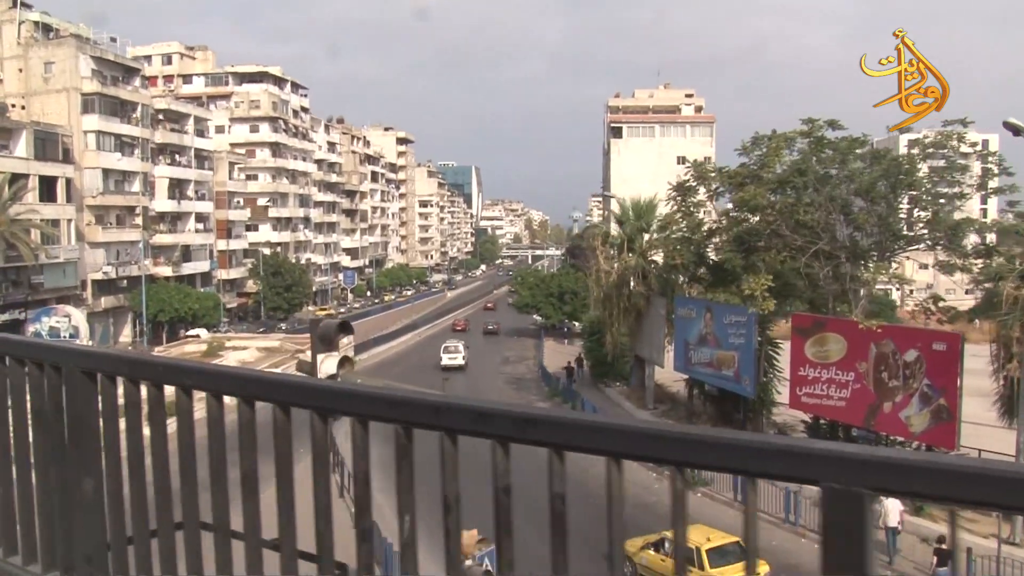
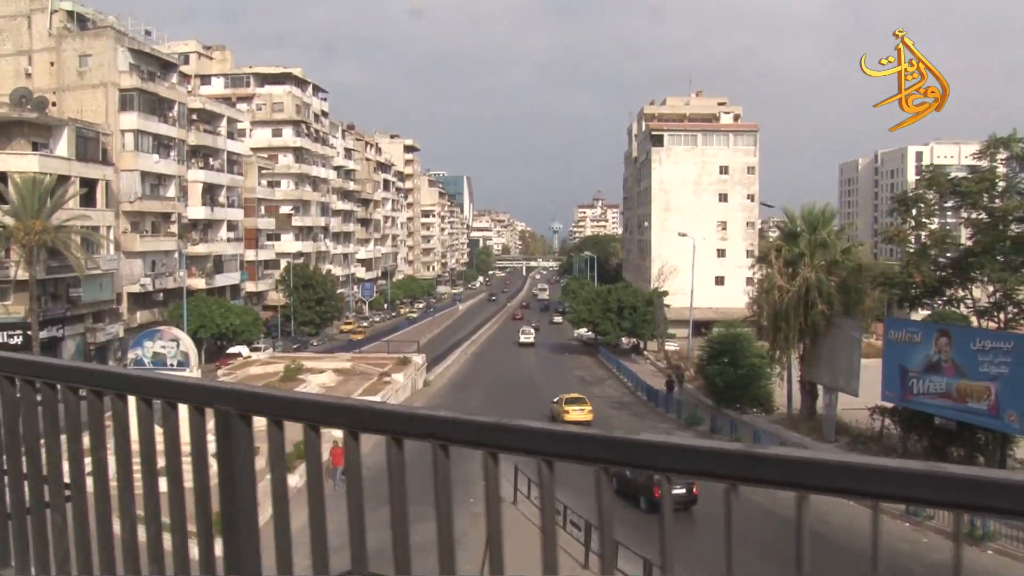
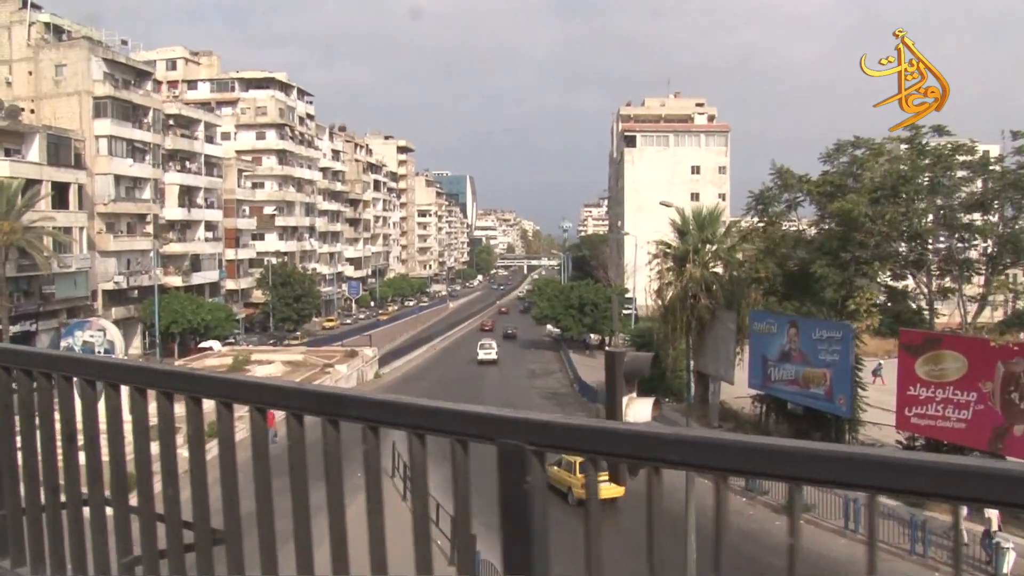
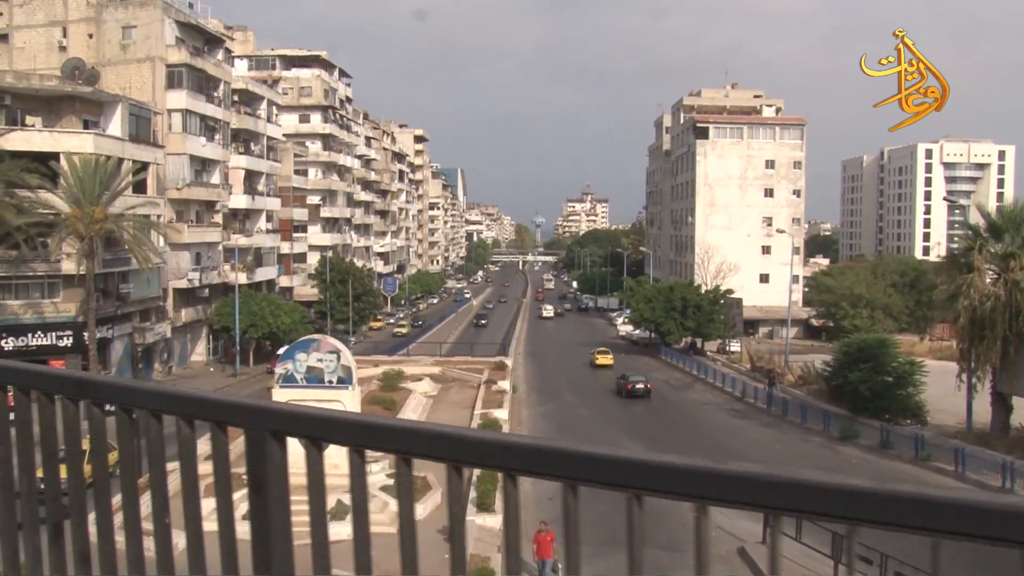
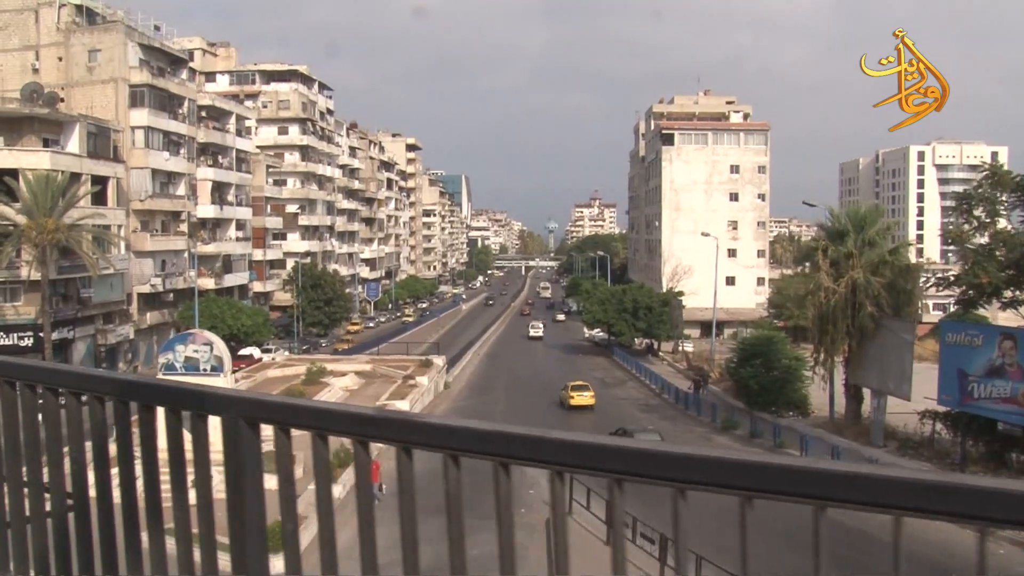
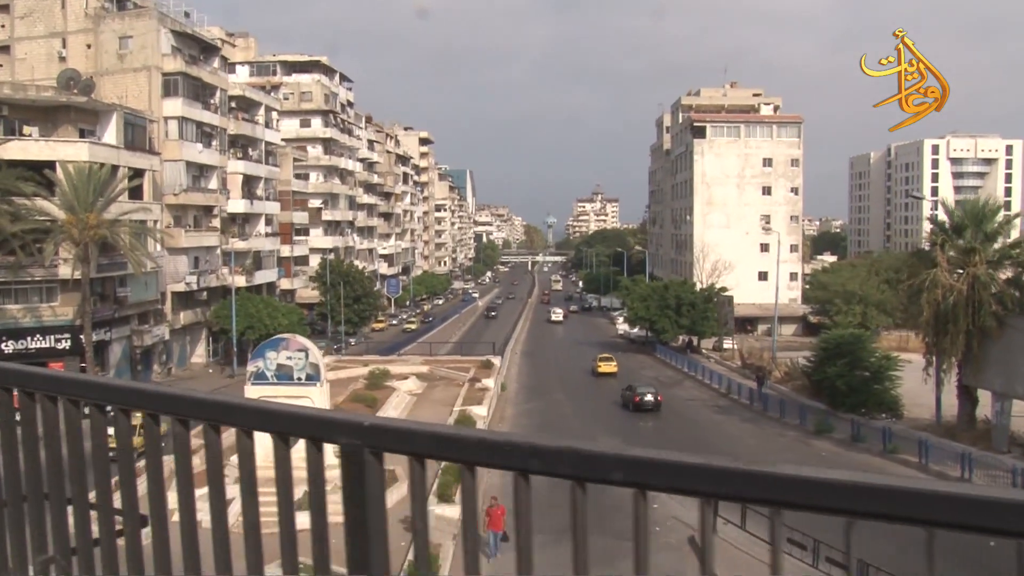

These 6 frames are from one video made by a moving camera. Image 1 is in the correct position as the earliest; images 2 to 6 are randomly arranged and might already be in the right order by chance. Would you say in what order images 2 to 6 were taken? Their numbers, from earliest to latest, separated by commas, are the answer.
3, 2, 5, 6, 4
